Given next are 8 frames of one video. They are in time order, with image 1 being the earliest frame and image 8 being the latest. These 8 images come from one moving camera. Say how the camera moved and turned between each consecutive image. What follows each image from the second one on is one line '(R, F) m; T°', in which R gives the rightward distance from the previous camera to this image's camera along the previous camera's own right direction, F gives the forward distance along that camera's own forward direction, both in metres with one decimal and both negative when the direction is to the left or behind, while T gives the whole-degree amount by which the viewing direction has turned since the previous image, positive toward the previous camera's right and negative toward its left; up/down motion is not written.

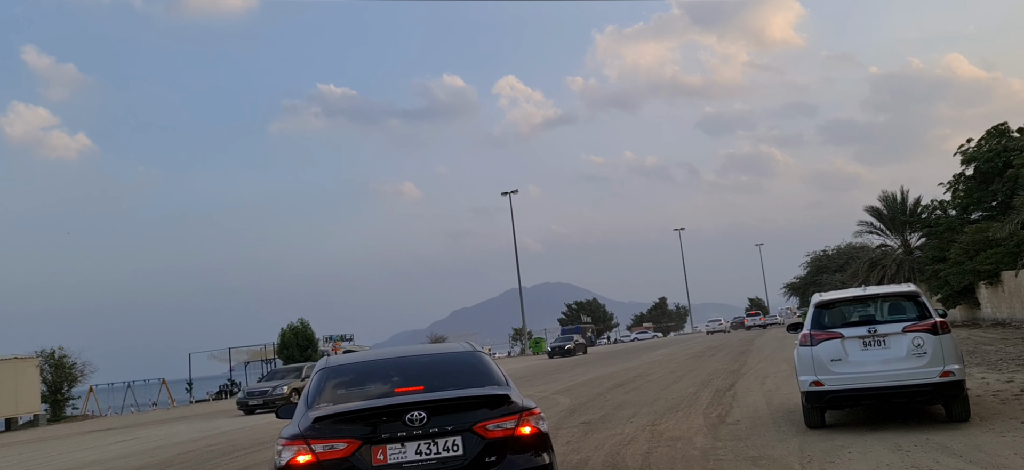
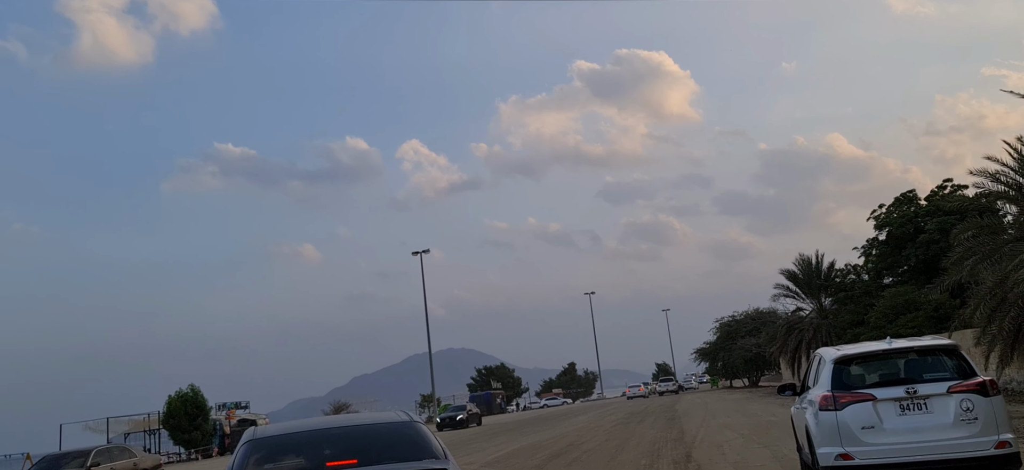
(-0.2, +0.7) m; +6°
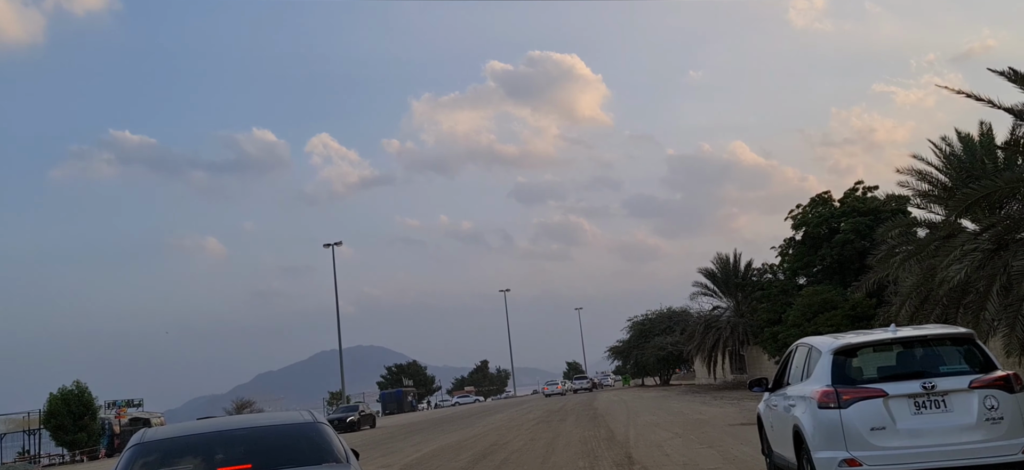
(-0.1, +0.5) m; +6°
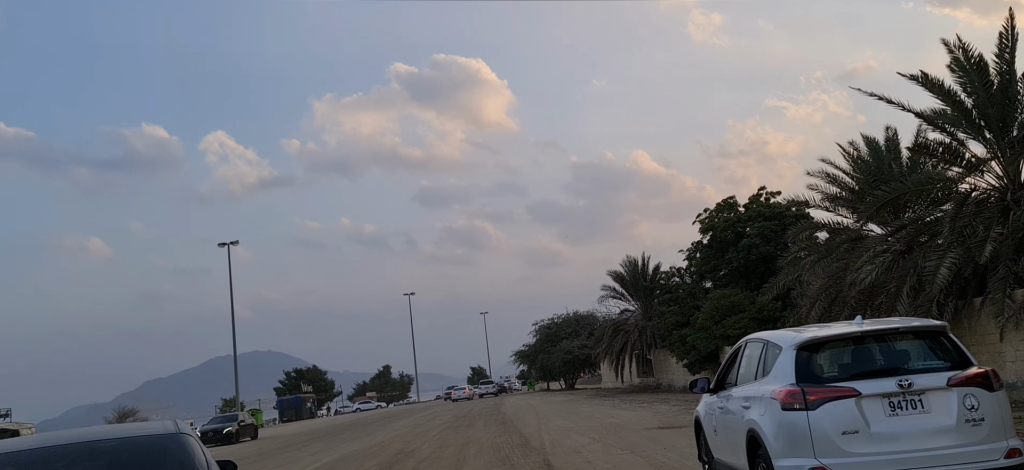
(-0.1, +0.4) m; +6°
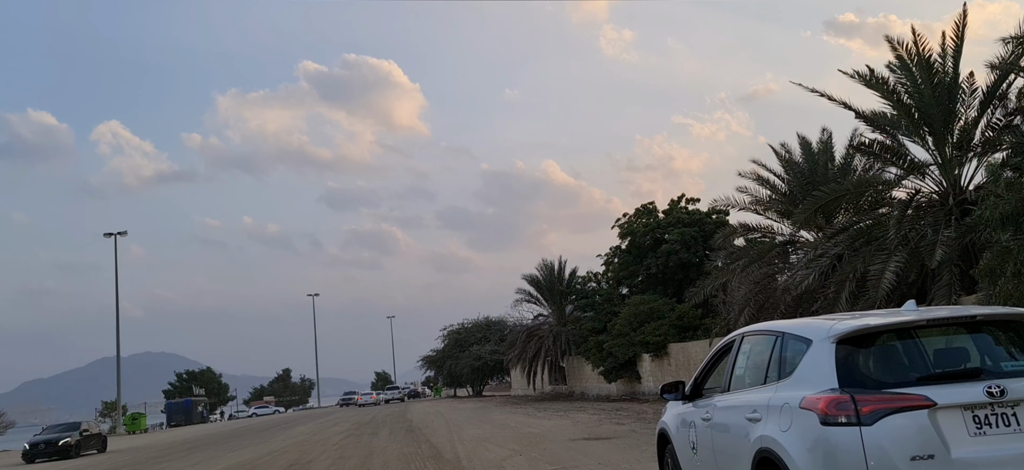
(-0.1, +0.7) m; +6°
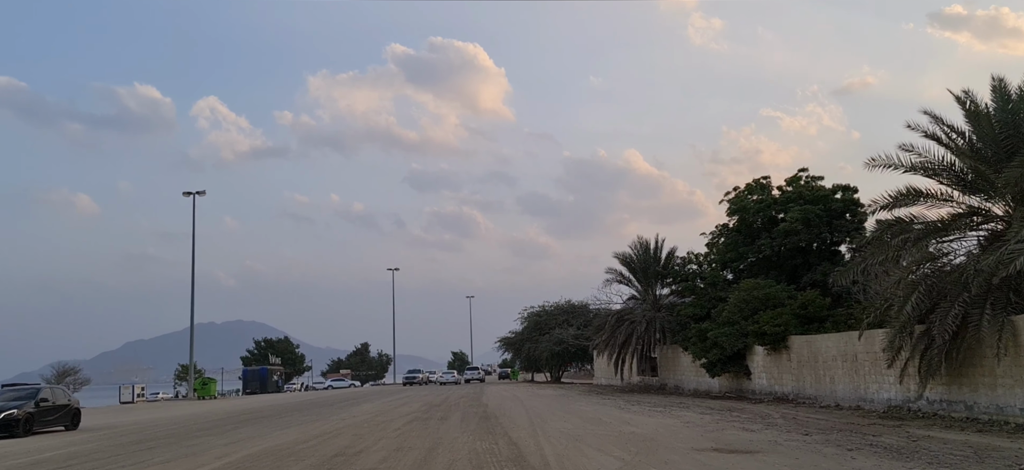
(-0.2, +1.5) m; -5°
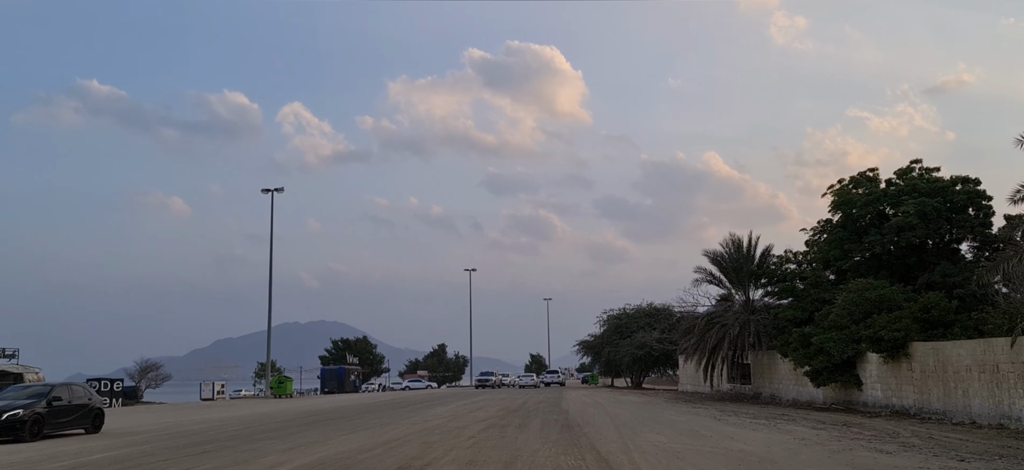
(-0.1, +0.8) m; -5°
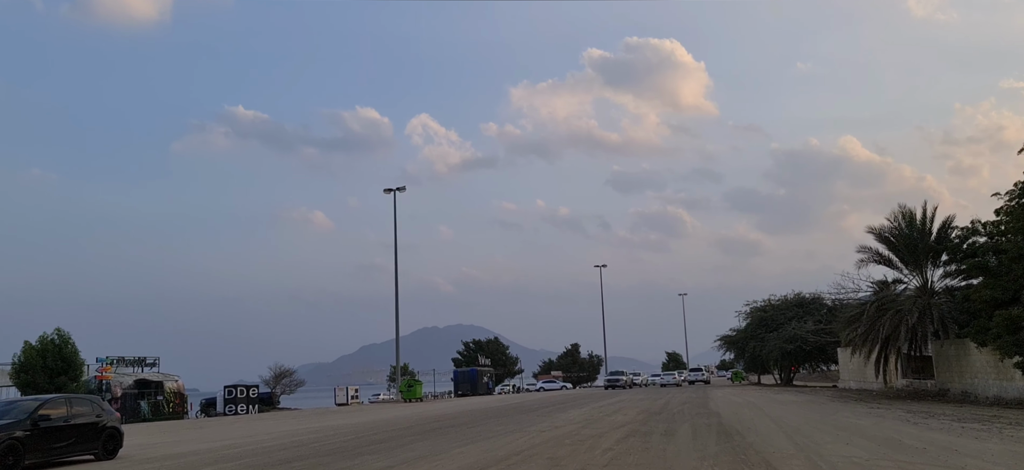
(-0.1, +1.3) m; -9°
